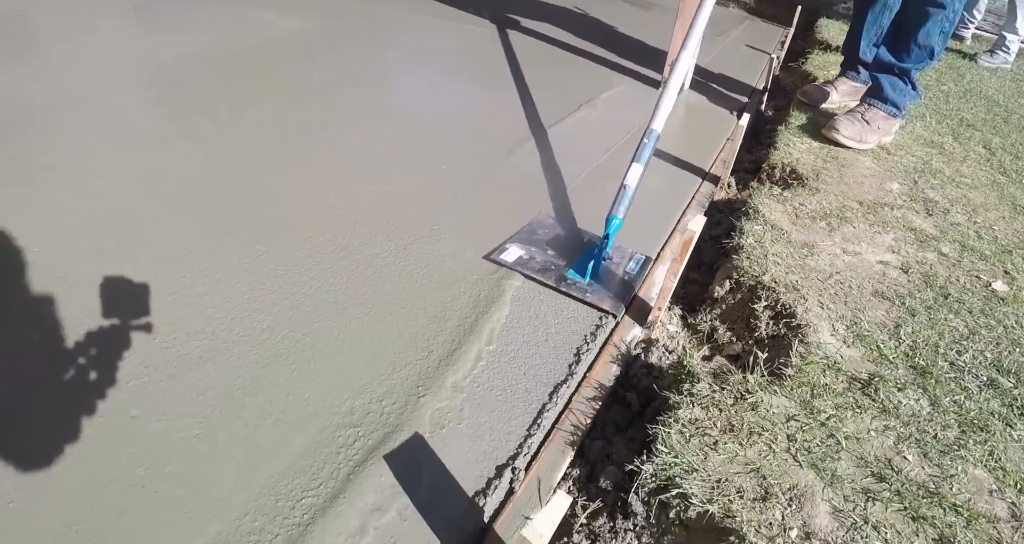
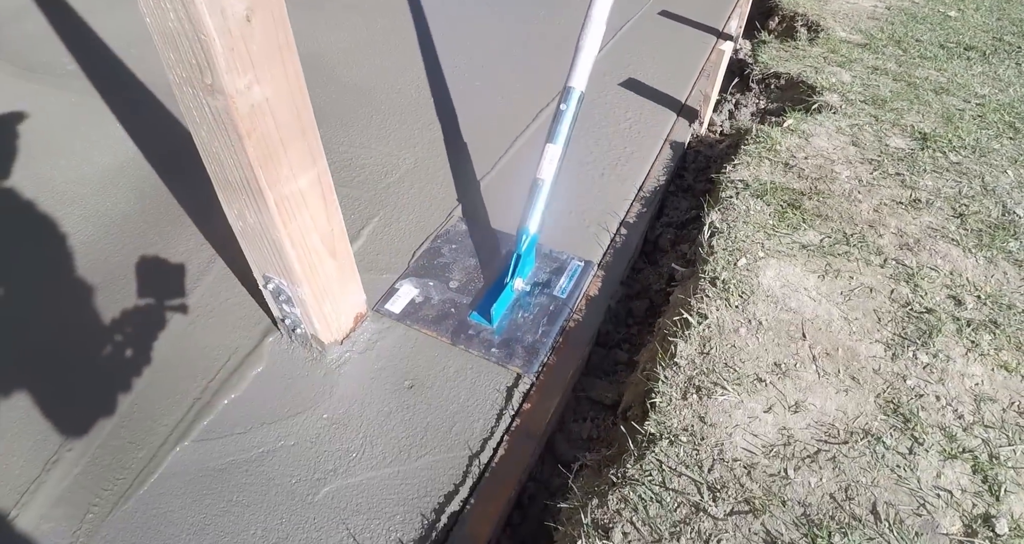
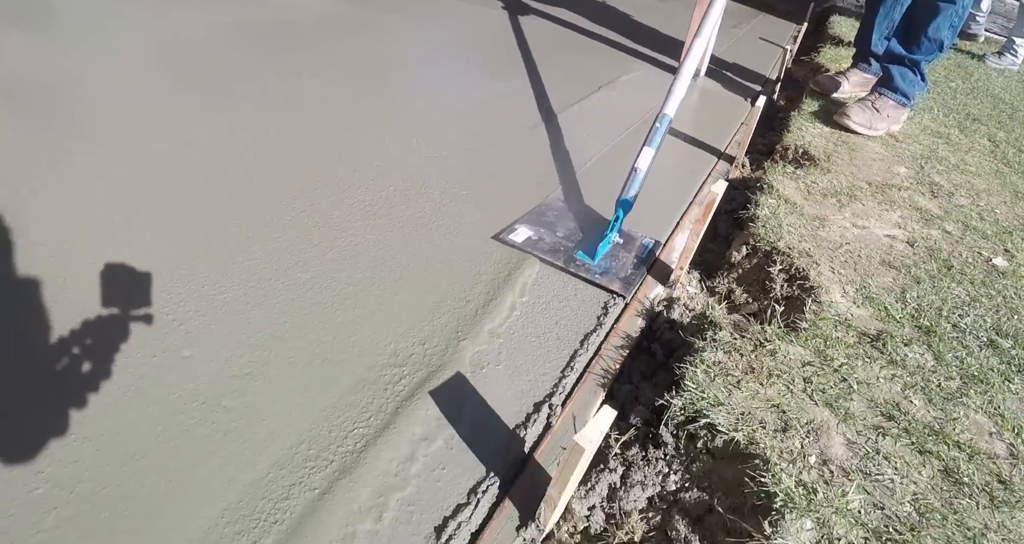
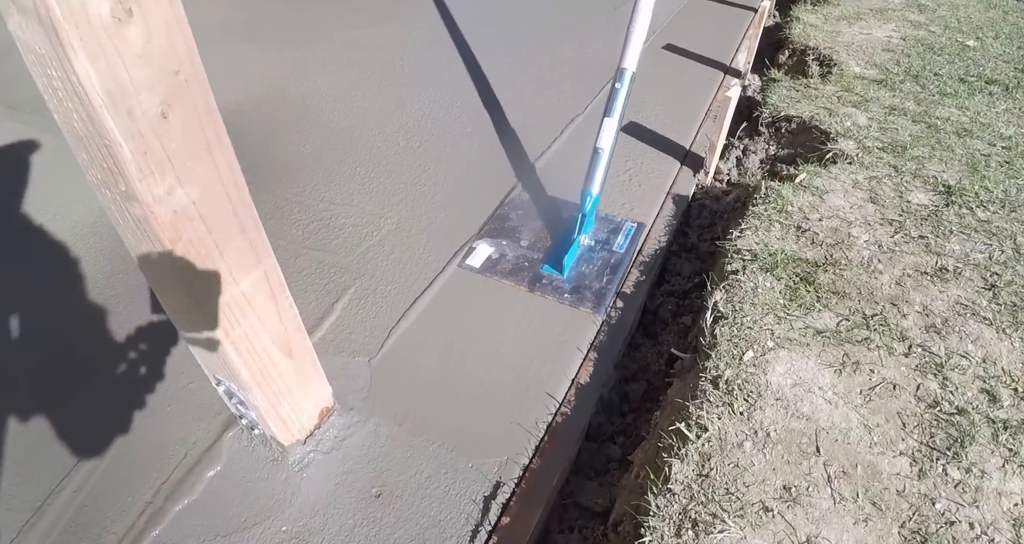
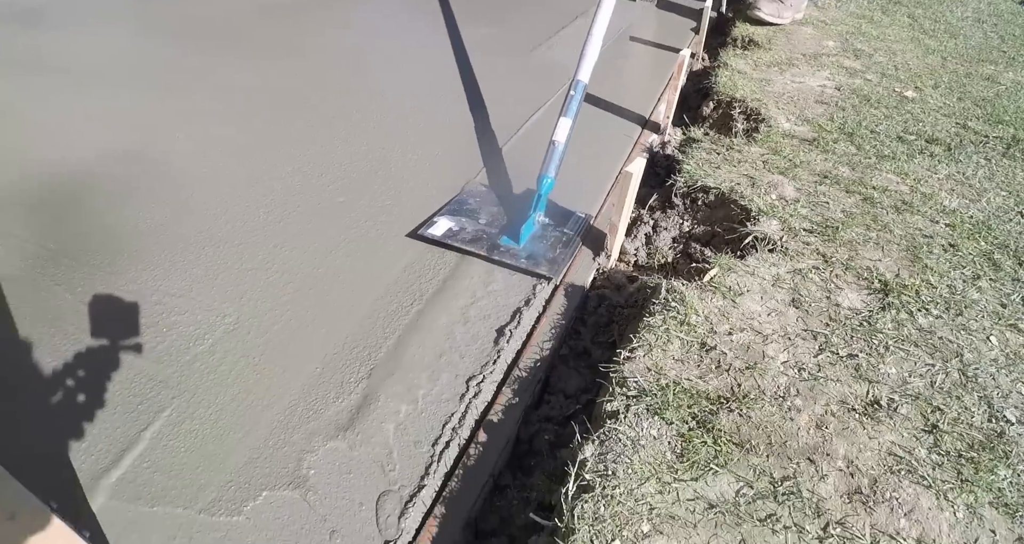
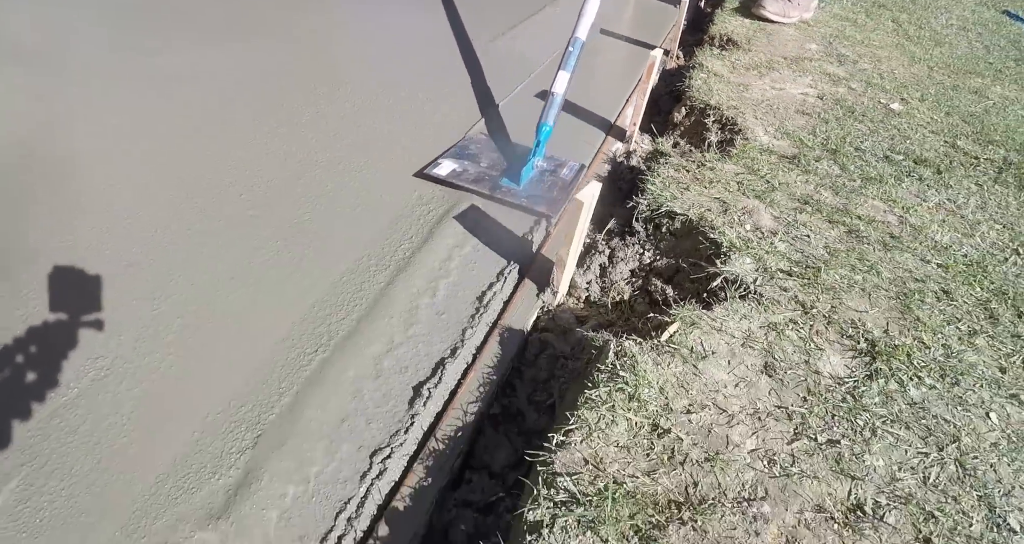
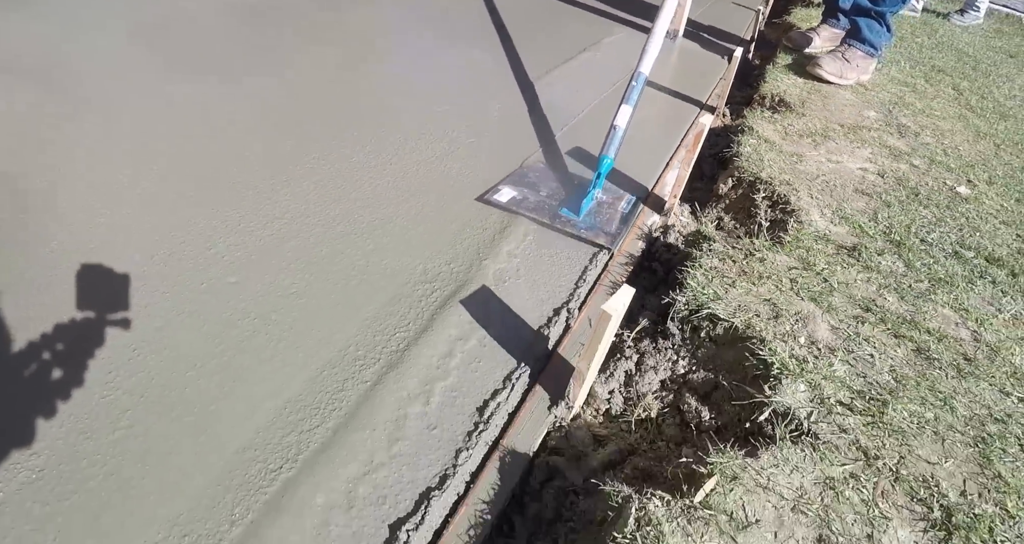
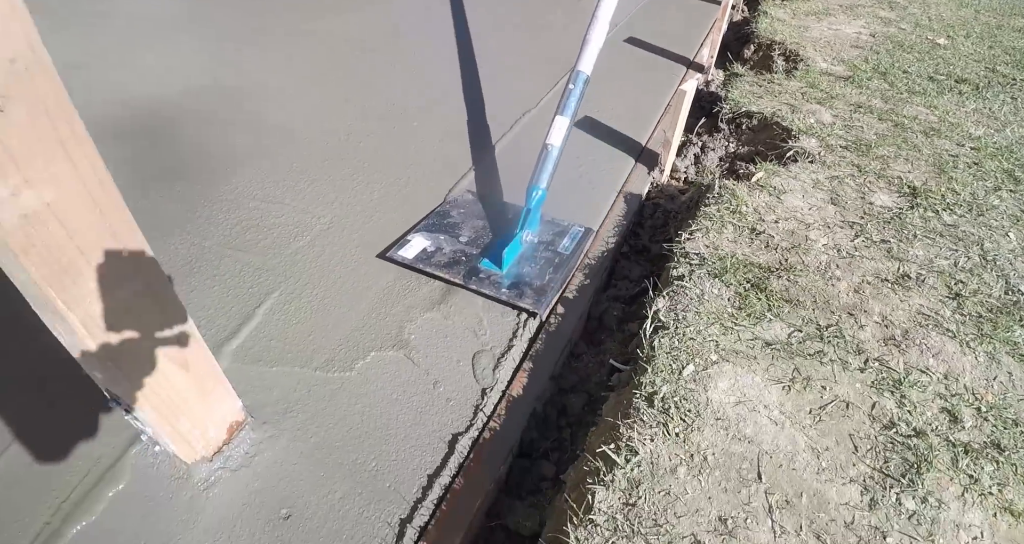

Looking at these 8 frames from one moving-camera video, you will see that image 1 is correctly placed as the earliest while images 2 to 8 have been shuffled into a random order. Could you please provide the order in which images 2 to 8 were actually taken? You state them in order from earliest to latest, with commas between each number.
3, 7, 6, 5, 8, 2, 4
